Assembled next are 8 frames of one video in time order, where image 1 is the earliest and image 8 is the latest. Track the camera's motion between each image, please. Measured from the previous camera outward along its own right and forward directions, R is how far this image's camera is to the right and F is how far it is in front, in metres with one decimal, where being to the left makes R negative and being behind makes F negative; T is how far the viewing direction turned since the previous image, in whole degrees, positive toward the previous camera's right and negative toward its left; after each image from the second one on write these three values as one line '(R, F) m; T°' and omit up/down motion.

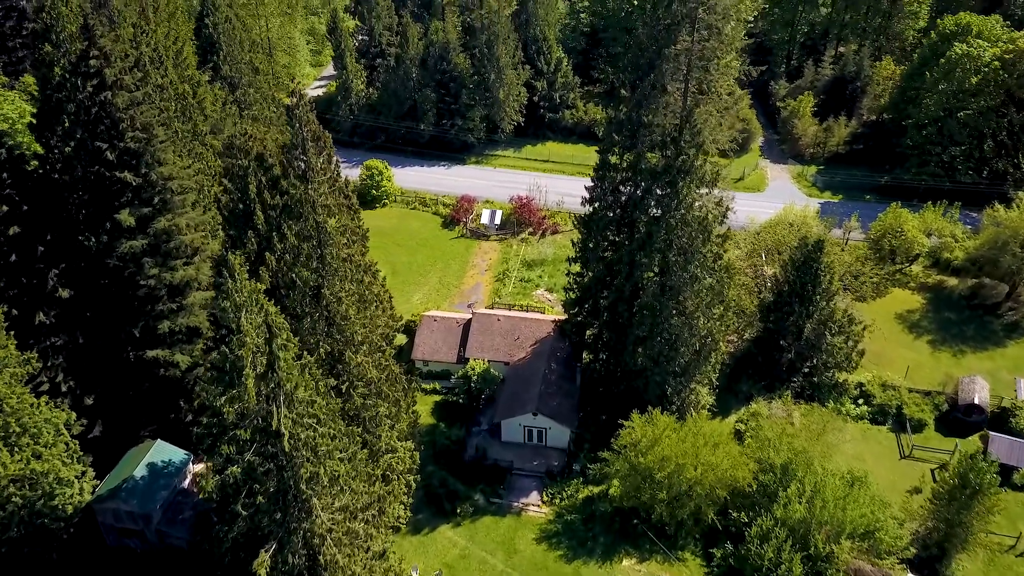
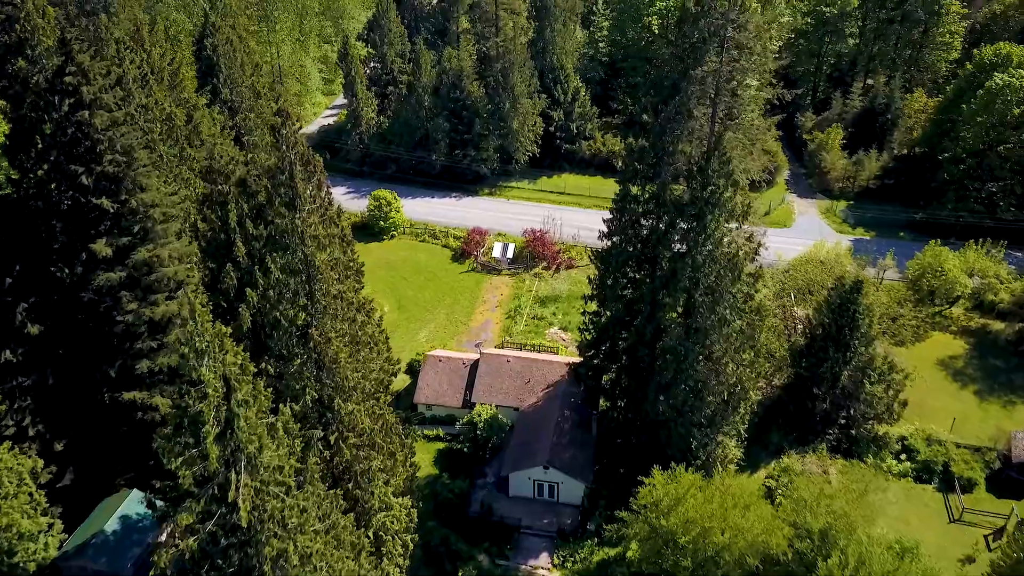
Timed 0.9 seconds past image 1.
(+0.2, +2.3) m; -1°
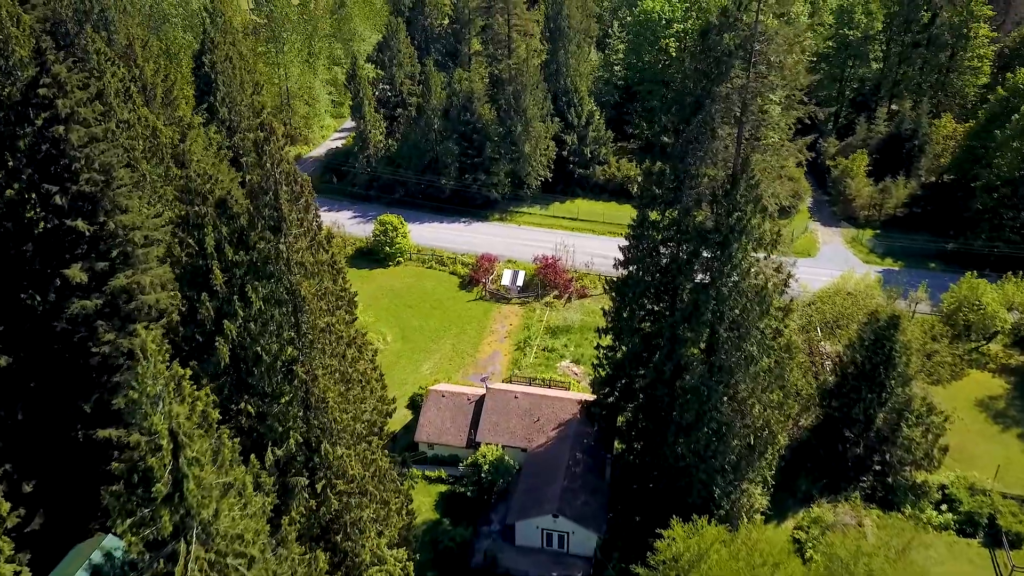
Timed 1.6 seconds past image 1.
(+0.1, +1.9) m; -1°
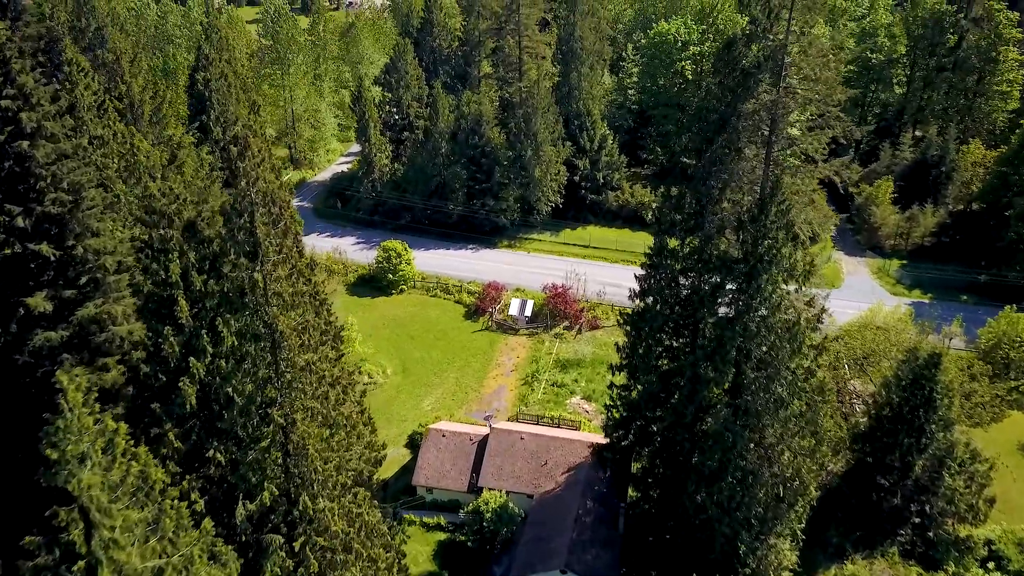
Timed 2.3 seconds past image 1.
(+0.2, +1.9) m; -1°
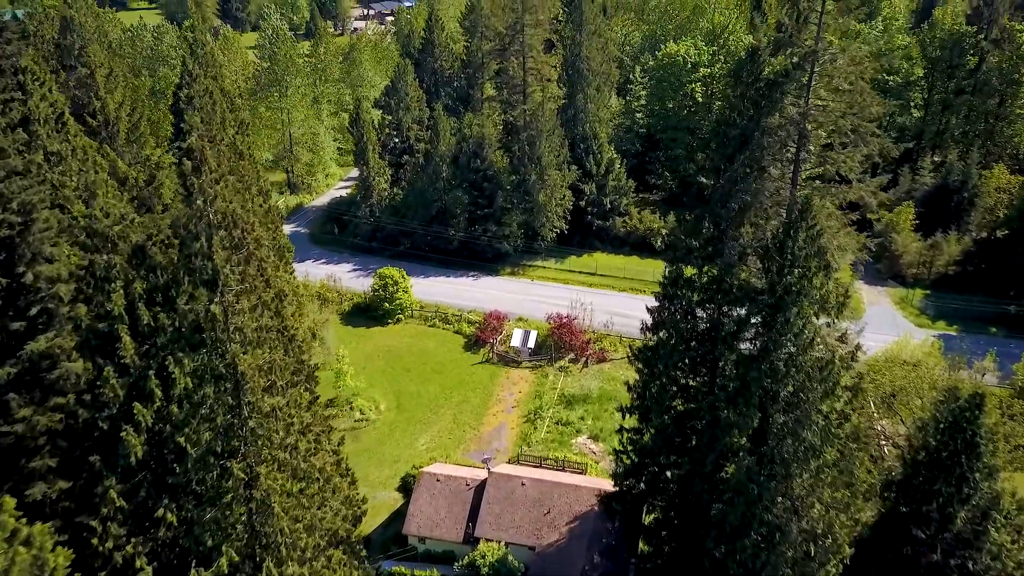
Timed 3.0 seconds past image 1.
(+0.2, +2.0) m; 0°
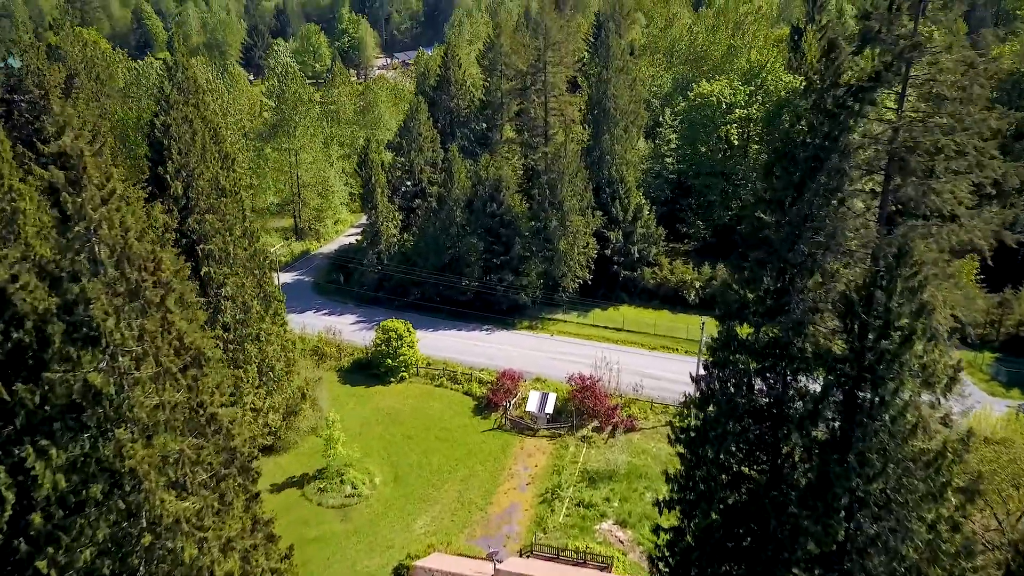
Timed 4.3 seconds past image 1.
(+0.3, +3.9) m; -2°
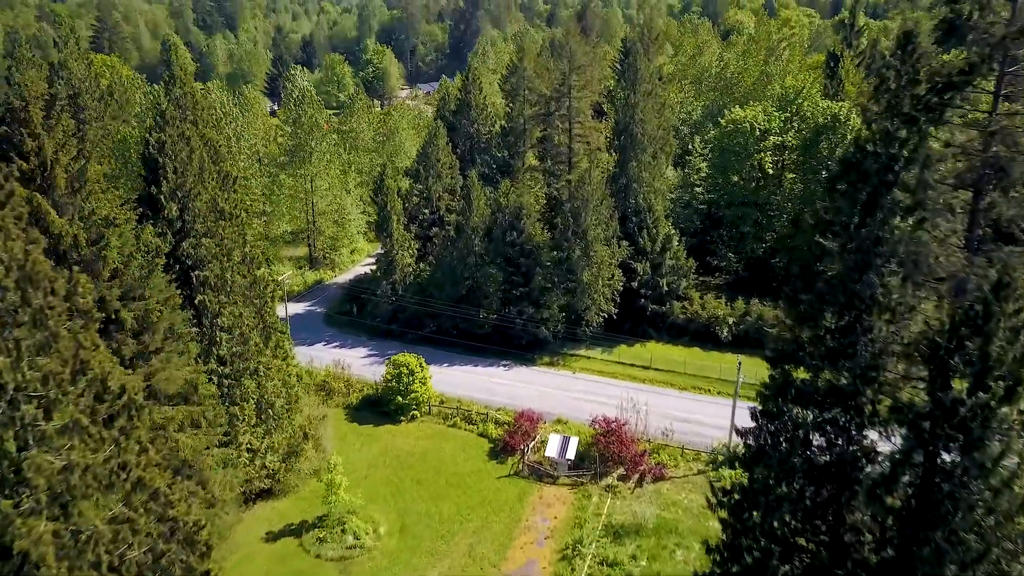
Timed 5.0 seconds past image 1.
(+0.1, +2.2) m; -2°
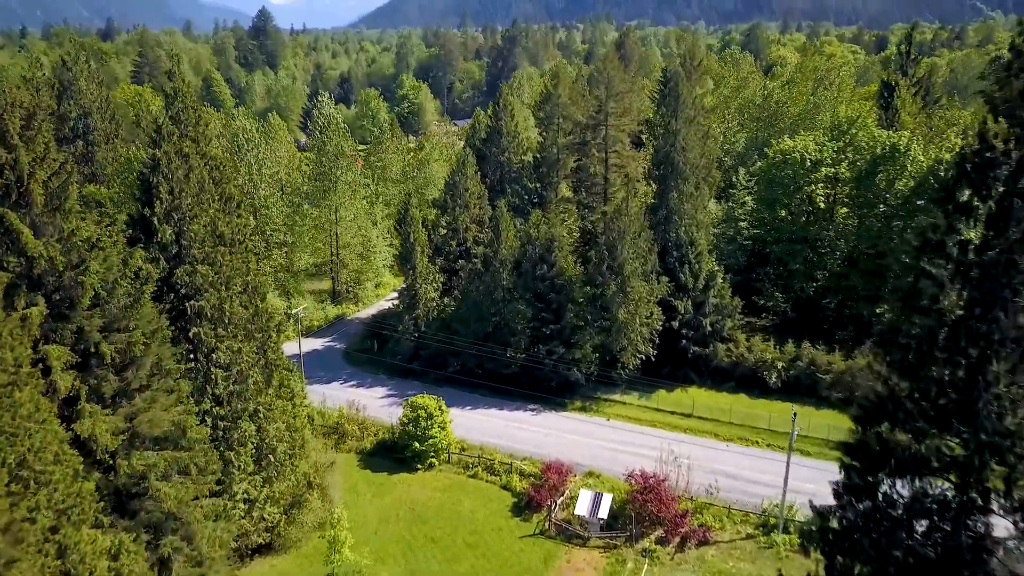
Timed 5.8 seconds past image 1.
(+0.2, +2.6) m; -3°
